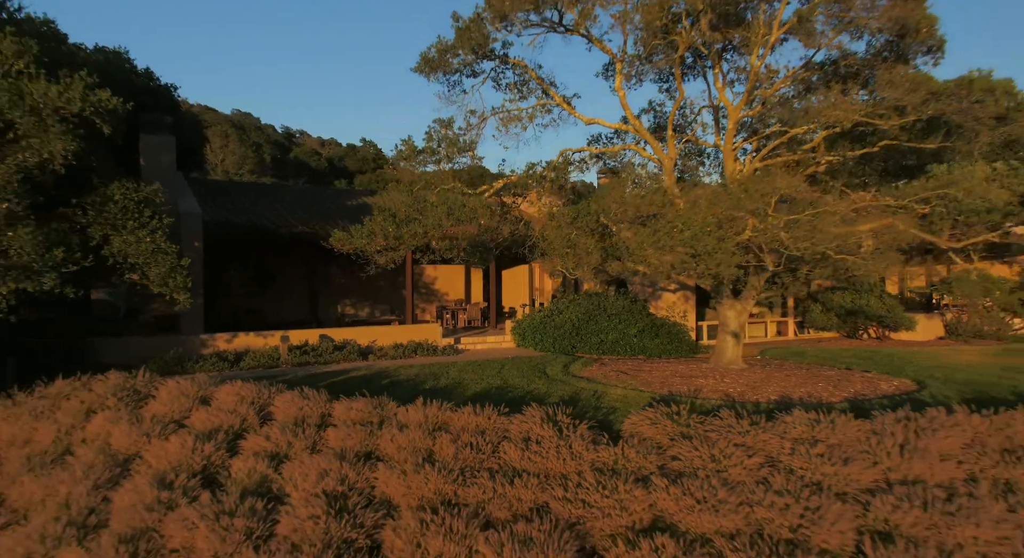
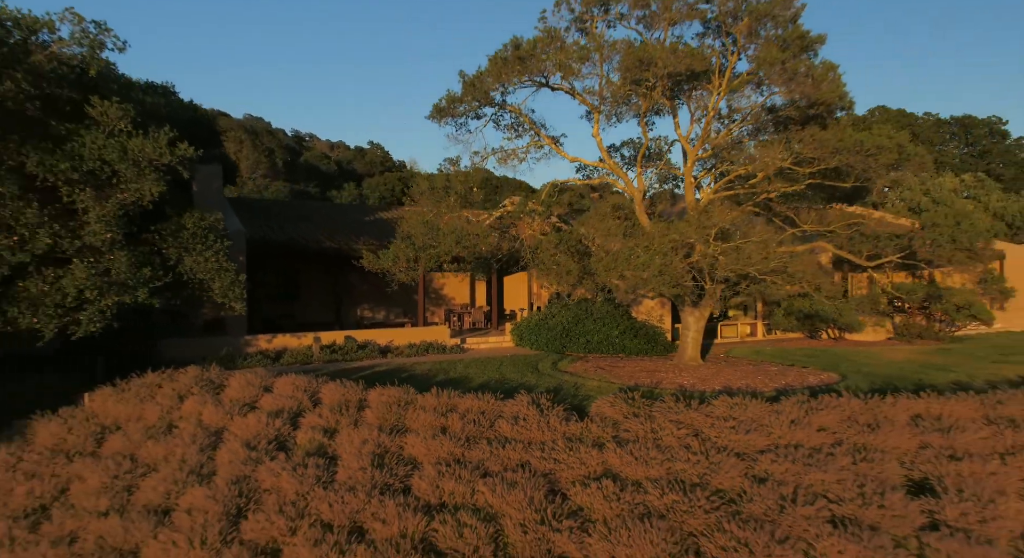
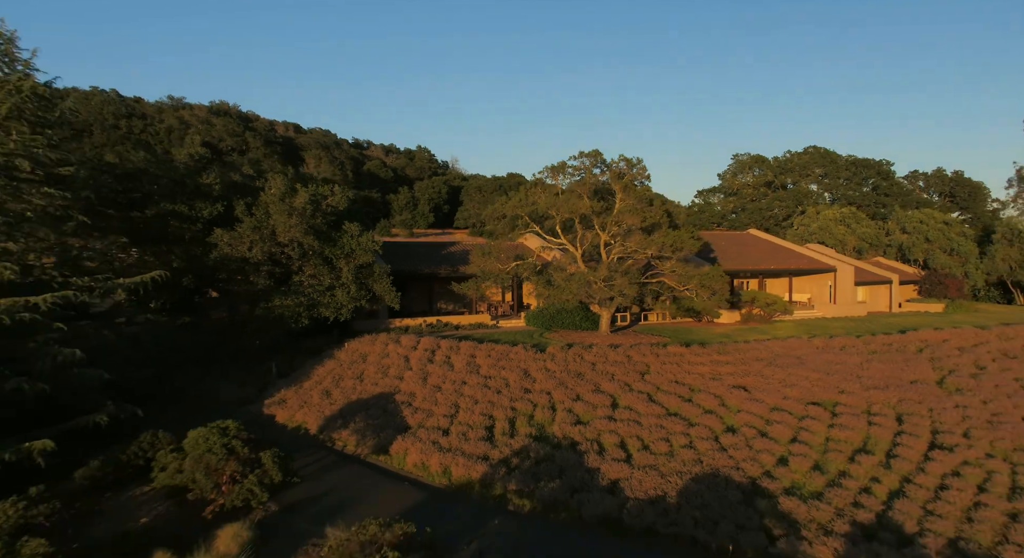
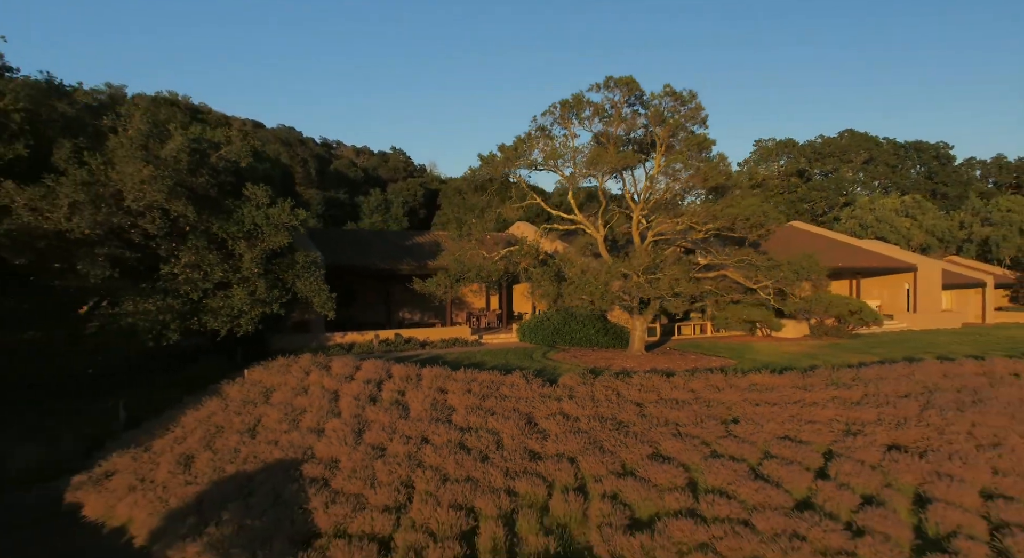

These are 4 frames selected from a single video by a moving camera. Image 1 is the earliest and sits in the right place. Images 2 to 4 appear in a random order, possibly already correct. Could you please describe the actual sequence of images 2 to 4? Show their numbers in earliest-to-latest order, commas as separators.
2, 4, 3
